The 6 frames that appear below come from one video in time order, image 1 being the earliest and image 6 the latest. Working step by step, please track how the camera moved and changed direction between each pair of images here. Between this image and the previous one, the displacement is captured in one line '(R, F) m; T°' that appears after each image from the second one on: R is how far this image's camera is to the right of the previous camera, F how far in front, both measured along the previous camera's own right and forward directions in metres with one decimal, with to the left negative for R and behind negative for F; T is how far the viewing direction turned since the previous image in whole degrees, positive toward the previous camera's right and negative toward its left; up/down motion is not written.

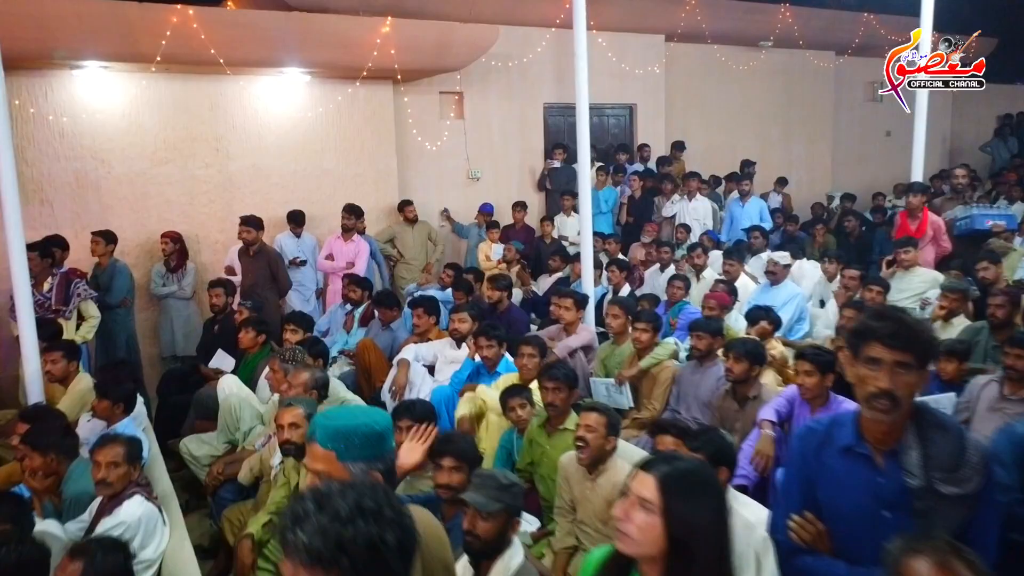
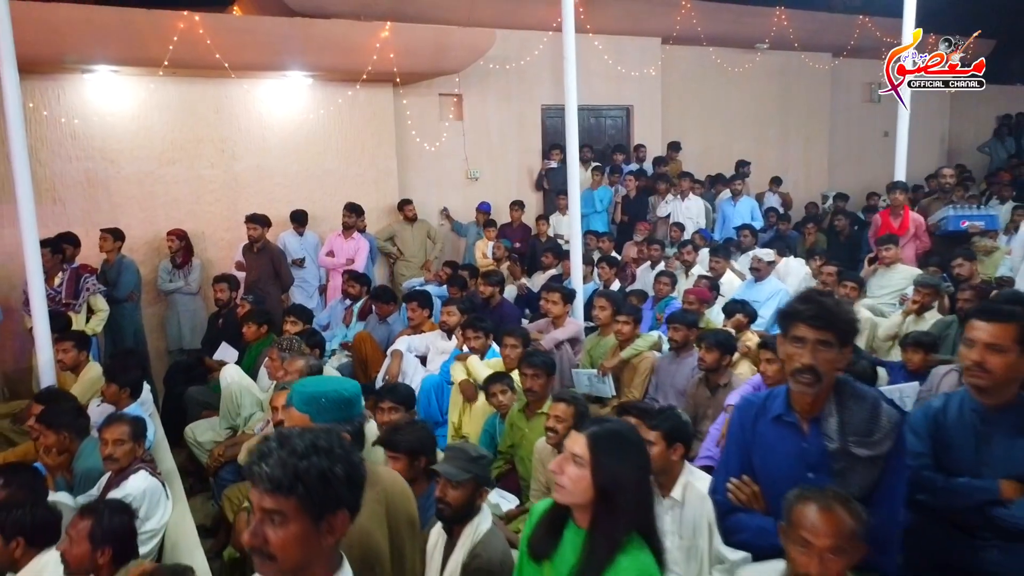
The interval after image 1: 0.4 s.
(+0.1, -0.2) m; -1°
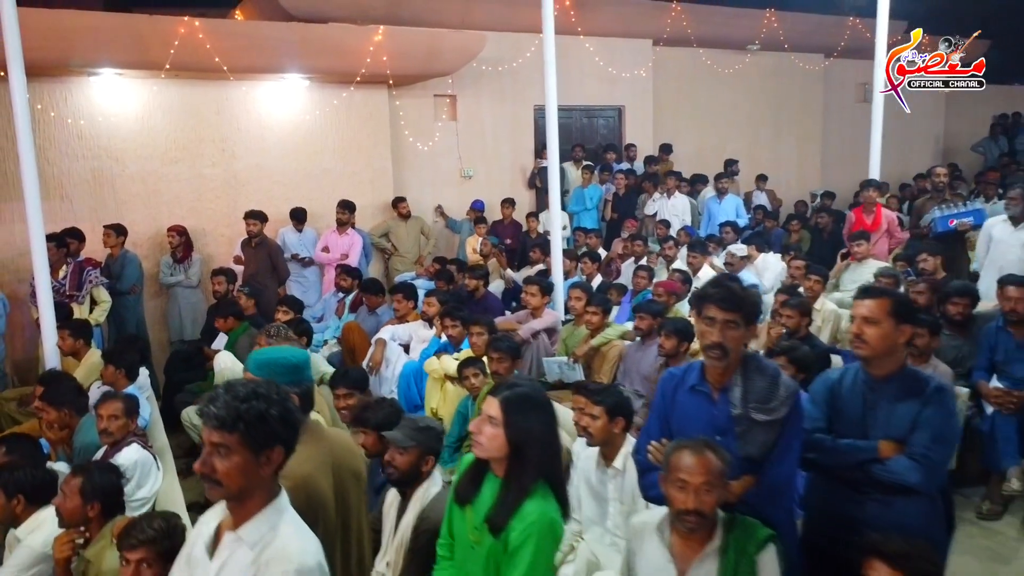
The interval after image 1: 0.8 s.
(+0.2, -0.3) m; -1°
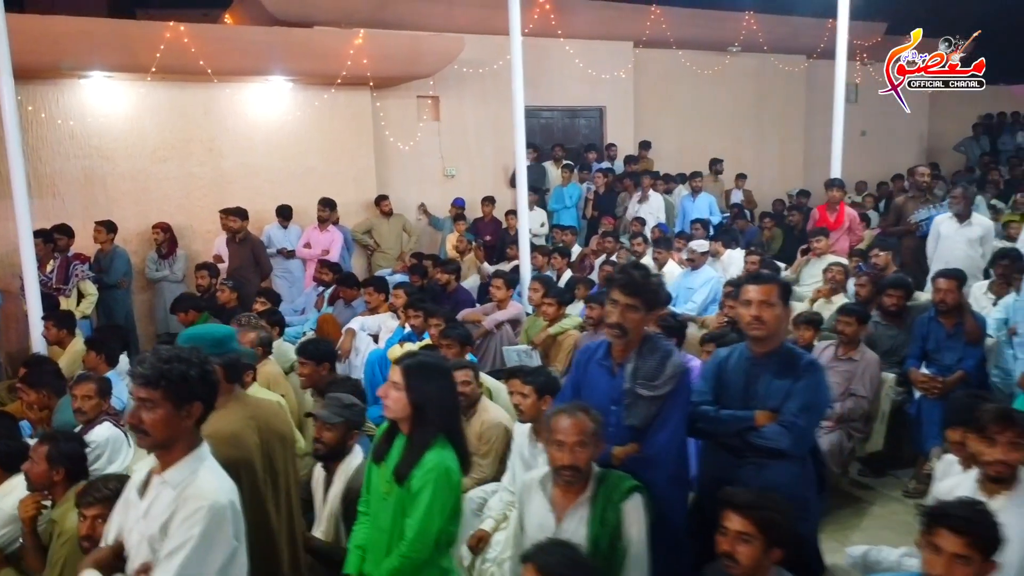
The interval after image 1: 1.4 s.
(+0.3, -0.3) m; 0°
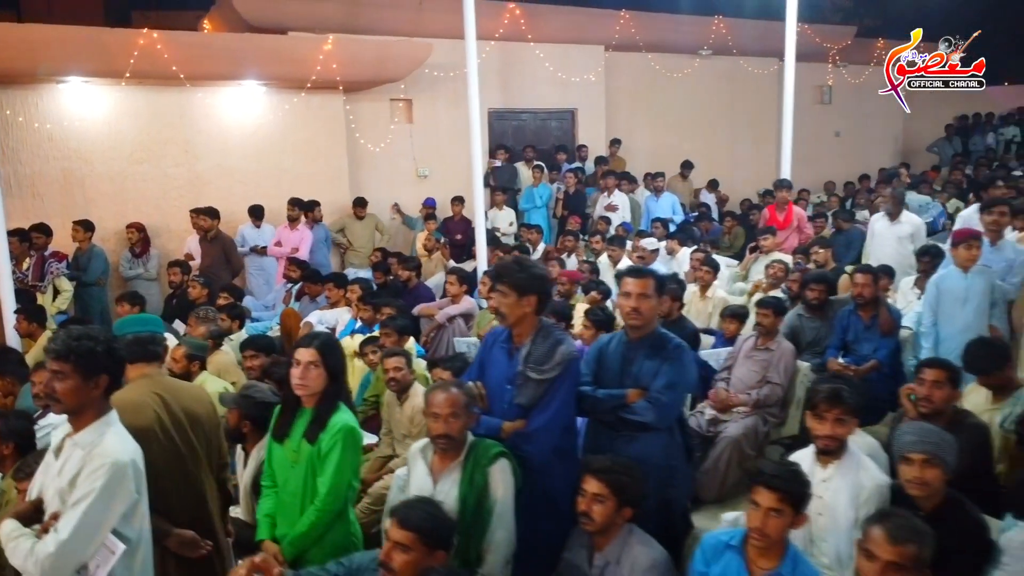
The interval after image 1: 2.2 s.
(+0.3, -0.3) m; 0°
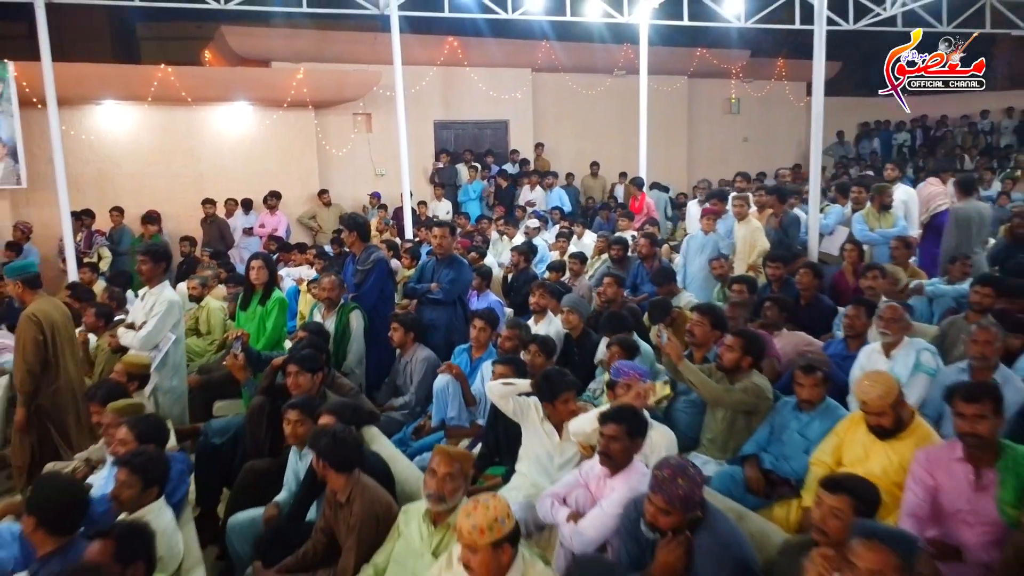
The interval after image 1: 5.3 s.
(+0.9, -2.6) m; 0°
